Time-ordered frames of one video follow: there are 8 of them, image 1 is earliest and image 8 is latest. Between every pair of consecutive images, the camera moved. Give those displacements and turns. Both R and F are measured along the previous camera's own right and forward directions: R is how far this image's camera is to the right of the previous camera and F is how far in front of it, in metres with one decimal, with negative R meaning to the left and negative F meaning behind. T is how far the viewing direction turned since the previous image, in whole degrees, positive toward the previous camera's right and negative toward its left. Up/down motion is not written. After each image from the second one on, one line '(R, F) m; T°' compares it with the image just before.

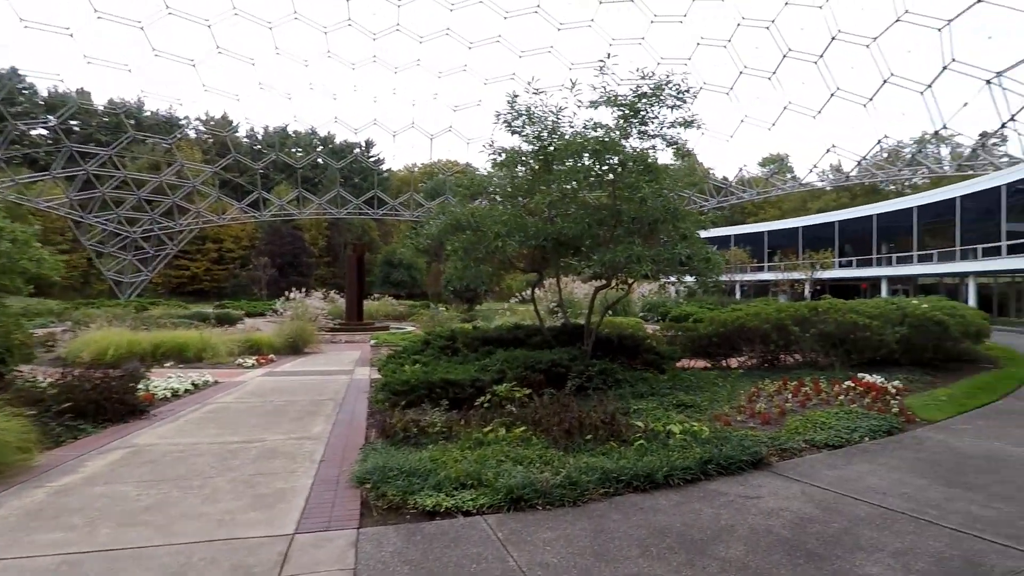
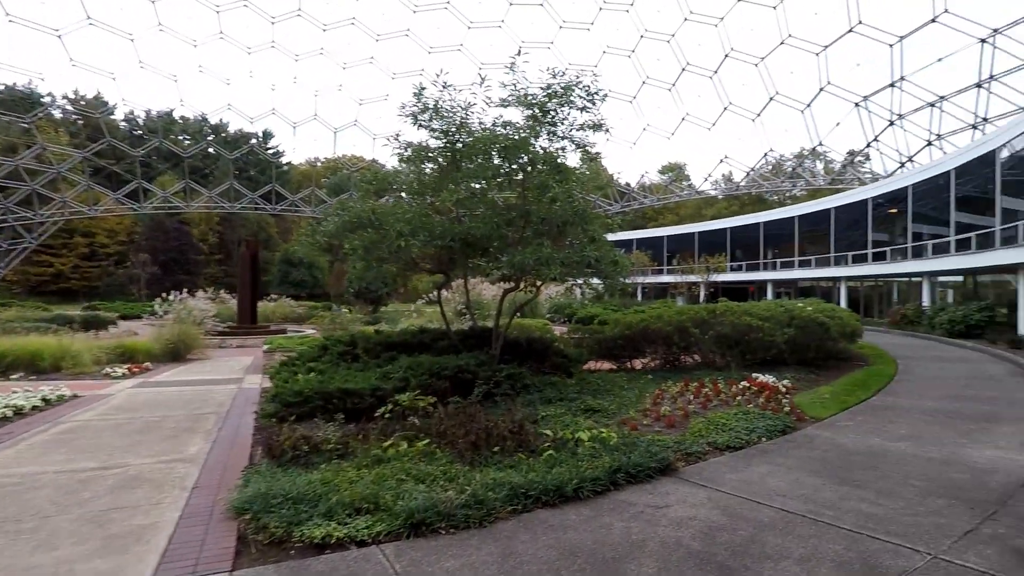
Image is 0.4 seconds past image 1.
(0.0, +0.3) m; +9°
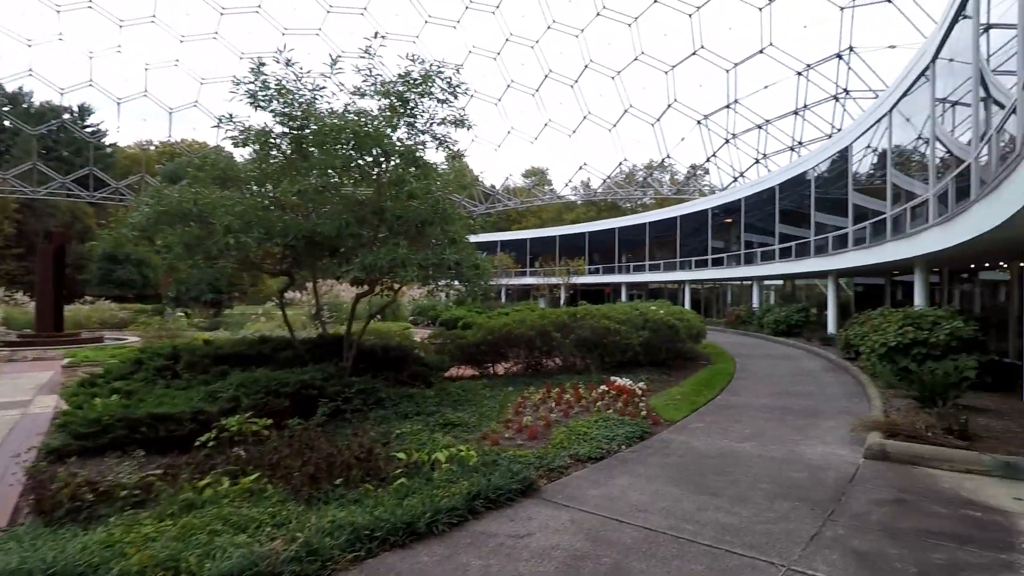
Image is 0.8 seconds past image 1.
(+0.1, +0.5) m; +13°
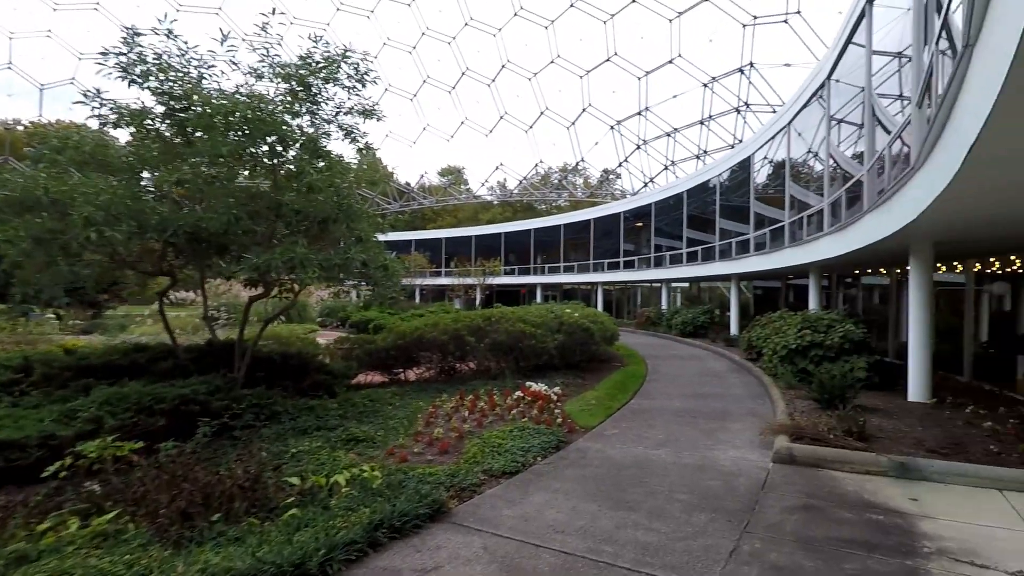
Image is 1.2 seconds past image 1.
(0.0, +0.4) m; +8°
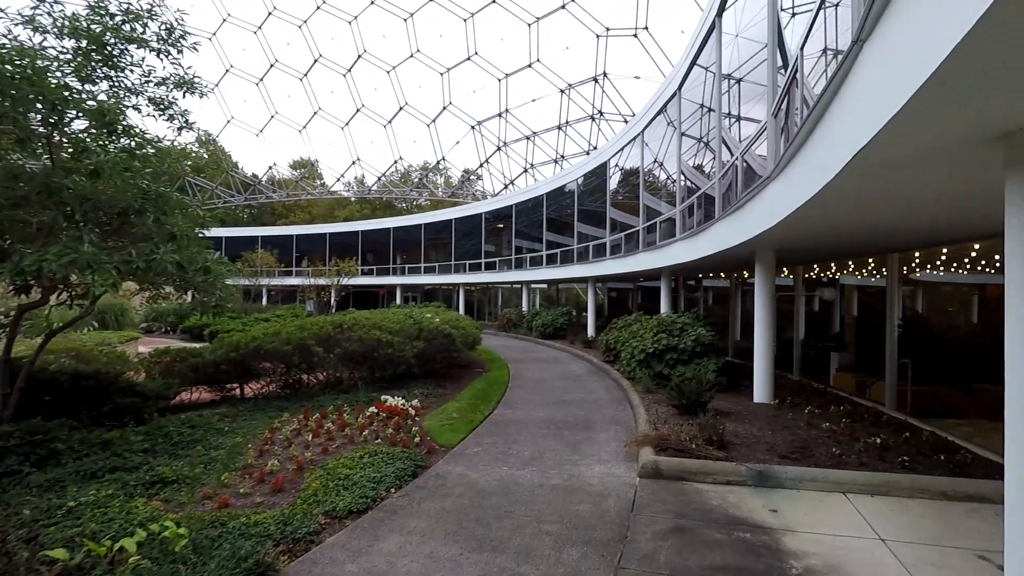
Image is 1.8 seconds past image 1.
(+0.1, +0.6) m; +13°
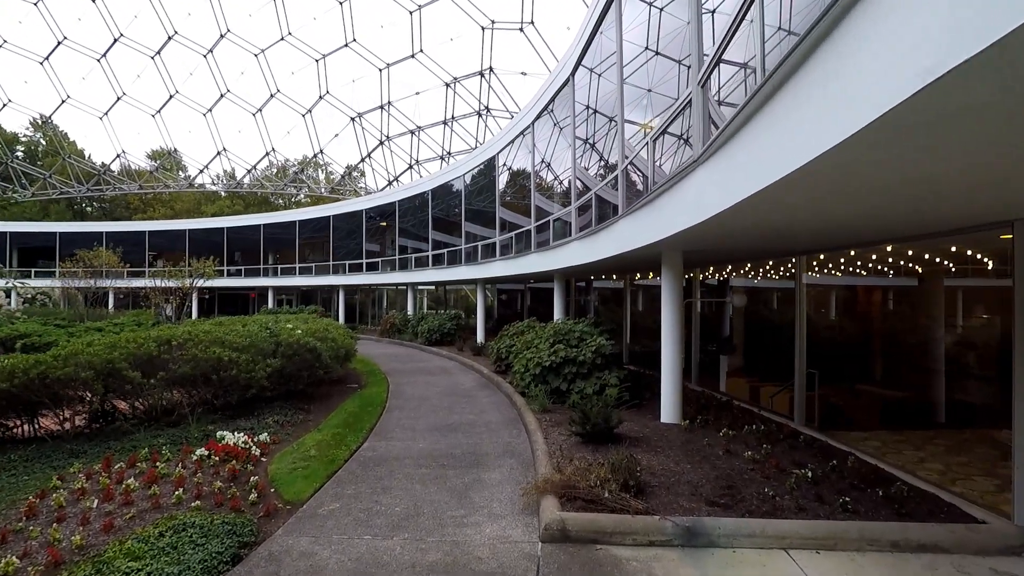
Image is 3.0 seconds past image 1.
(+0.2, +1.3) m; +11°
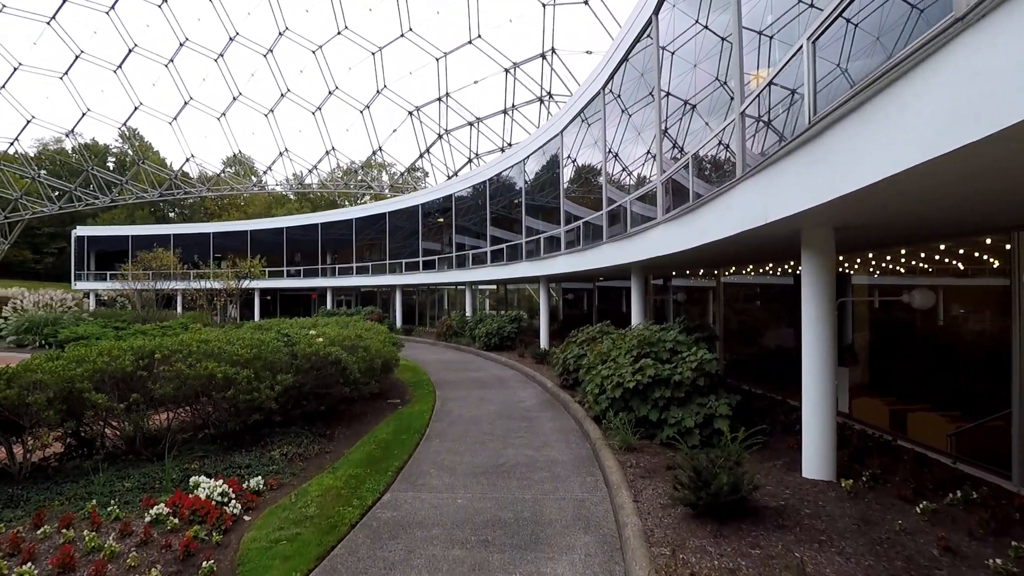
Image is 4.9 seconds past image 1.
(-0.1, +2.0) m; -6°
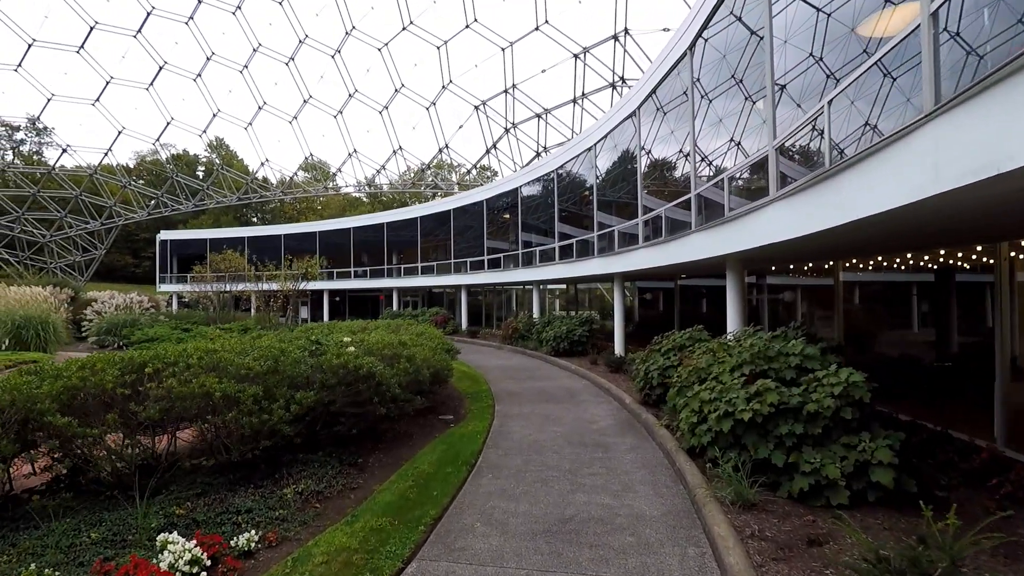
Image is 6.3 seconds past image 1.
(0.0, +1.5) m; -7°
